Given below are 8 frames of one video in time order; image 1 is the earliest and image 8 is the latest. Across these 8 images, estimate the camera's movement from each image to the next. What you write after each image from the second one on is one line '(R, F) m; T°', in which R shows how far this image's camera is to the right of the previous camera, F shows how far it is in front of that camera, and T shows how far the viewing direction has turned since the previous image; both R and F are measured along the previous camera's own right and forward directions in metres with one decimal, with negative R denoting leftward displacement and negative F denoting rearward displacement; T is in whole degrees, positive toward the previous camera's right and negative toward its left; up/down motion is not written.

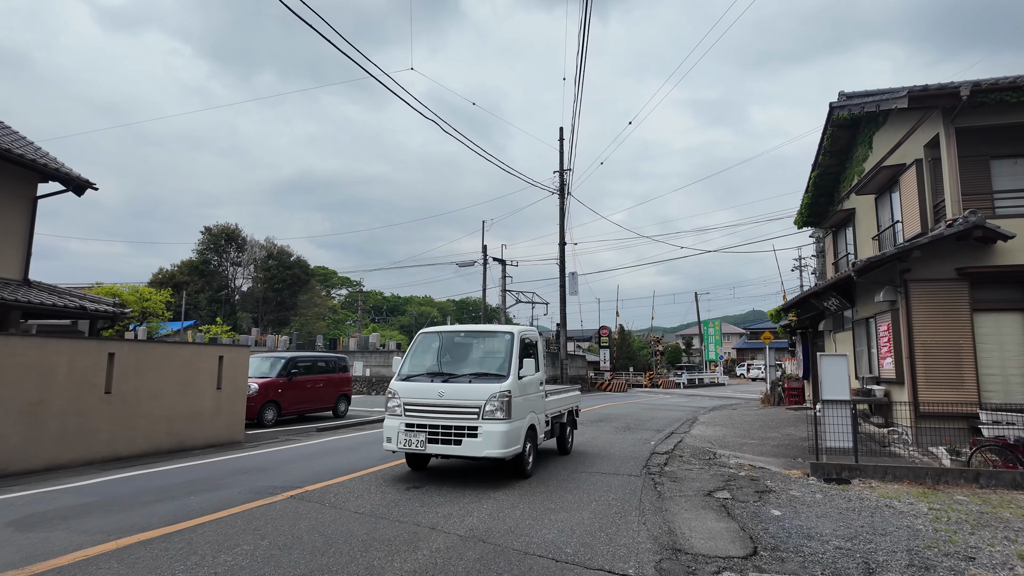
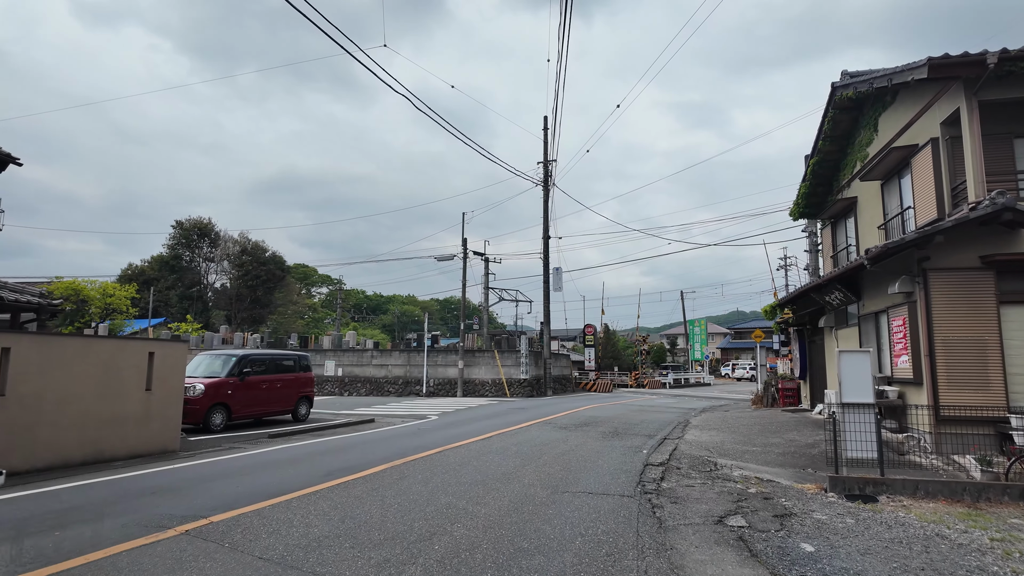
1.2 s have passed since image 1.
(+0.2, +1.2) m; +2°
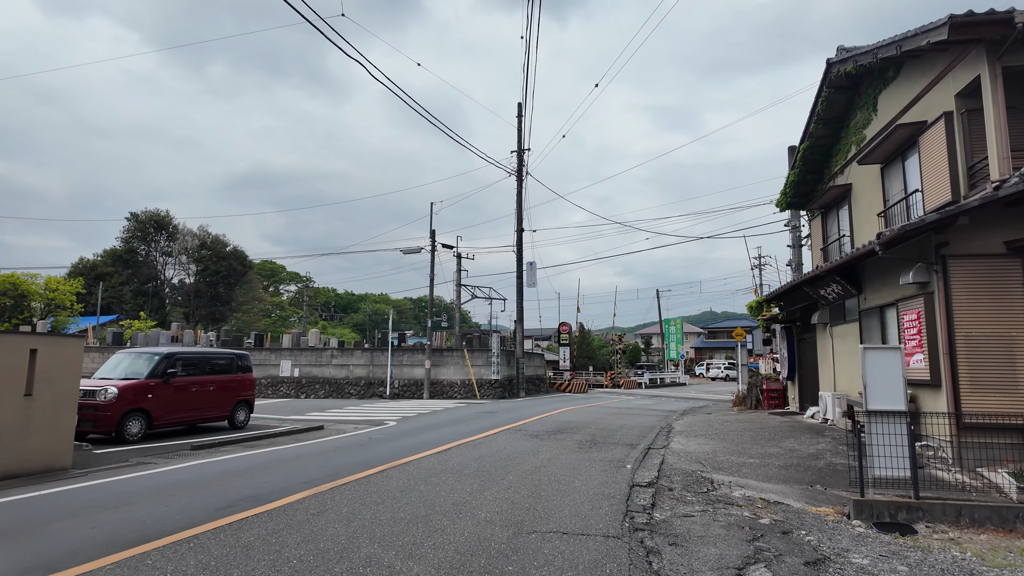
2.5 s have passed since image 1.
(+0.2, +1.4) m; +3°
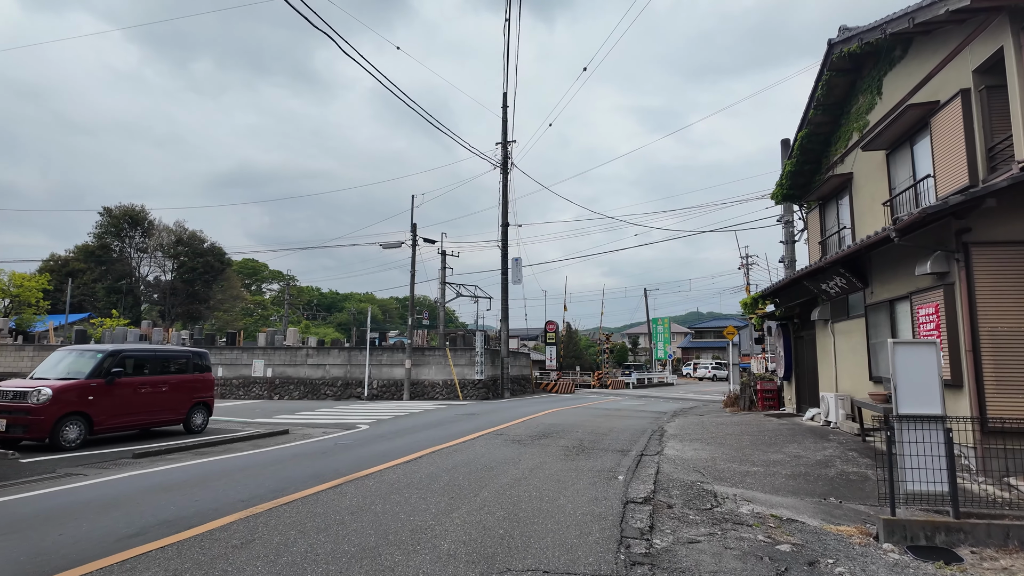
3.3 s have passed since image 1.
(+0.1, +0.9) m; +1°
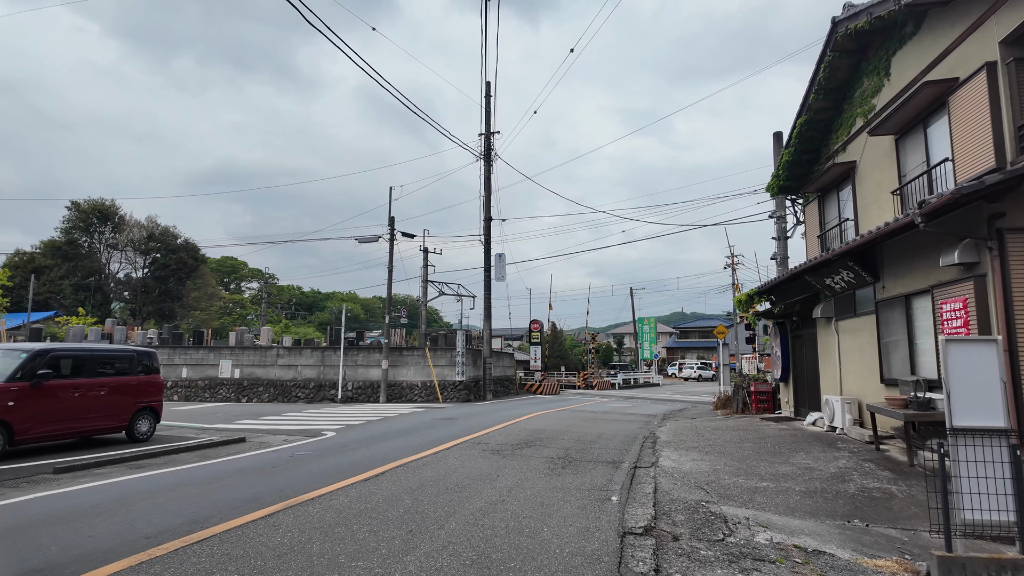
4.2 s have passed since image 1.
(+0.1, +1.0) m; +2°
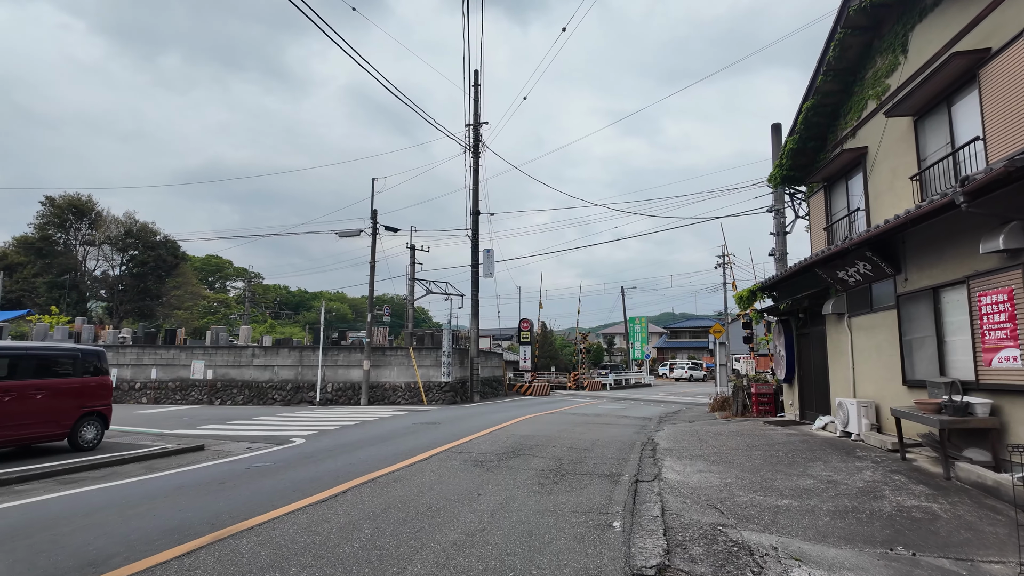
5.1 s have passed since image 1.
(+0.1, +0.9) m; +1°
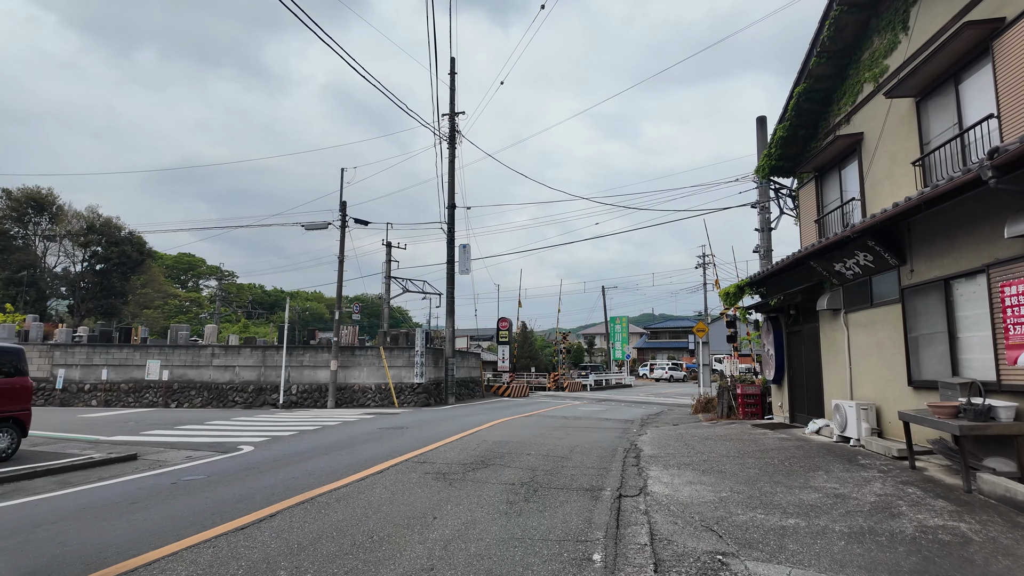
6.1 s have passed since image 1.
(+0.2, +0.9) m; +2°
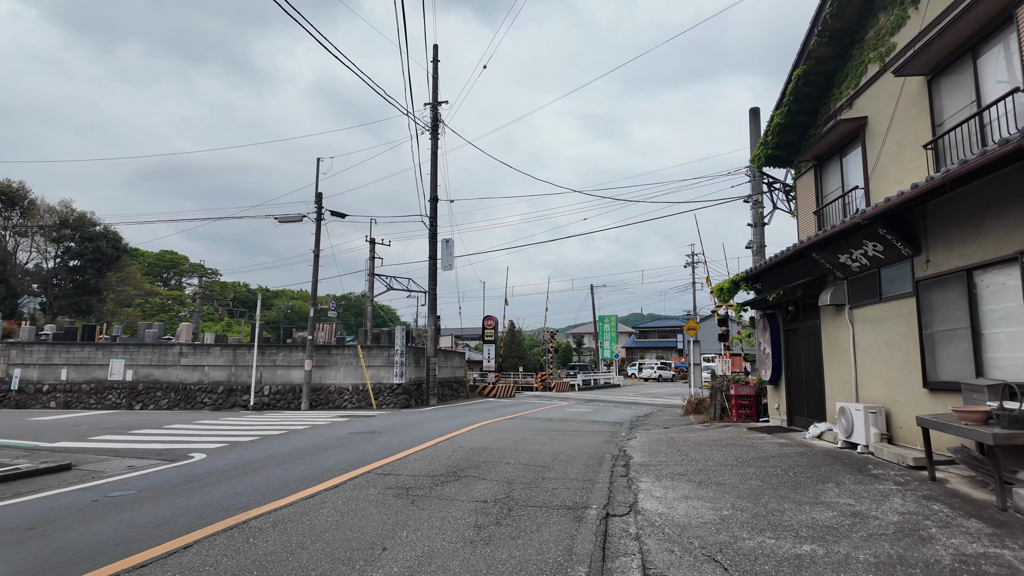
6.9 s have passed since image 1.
(+0.2, +0.8) m; +1°
